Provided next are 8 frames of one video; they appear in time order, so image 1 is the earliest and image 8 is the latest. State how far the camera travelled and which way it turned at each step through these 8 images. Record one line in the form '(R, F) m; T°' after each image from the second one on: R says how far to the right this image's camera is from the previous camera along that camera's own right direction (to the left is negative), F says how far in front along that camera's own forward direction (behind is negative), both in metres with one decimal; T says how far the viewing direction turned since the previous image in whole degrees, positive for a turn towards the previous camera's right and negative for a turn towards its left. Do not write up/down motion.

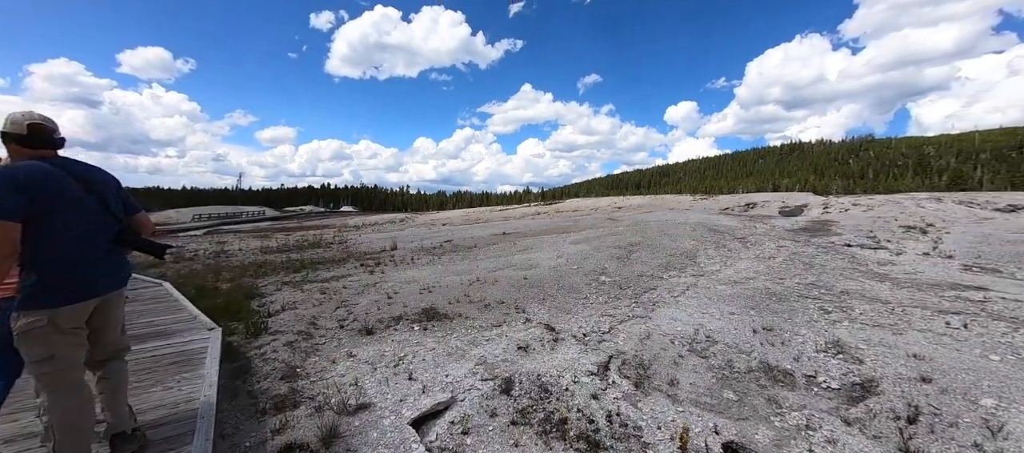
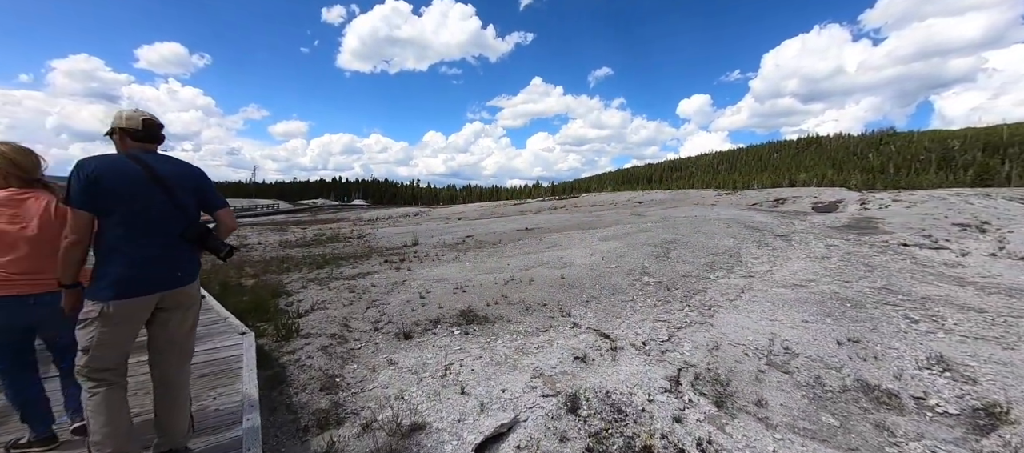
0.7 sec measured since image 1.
(-0.6, +0.5) m; -1°
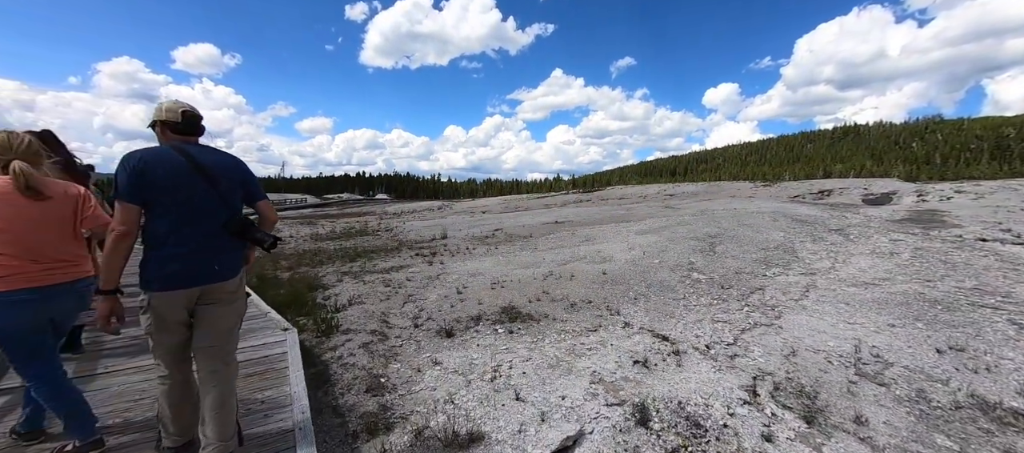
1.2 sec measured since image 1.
(-0.4, +0.4) m; -3°
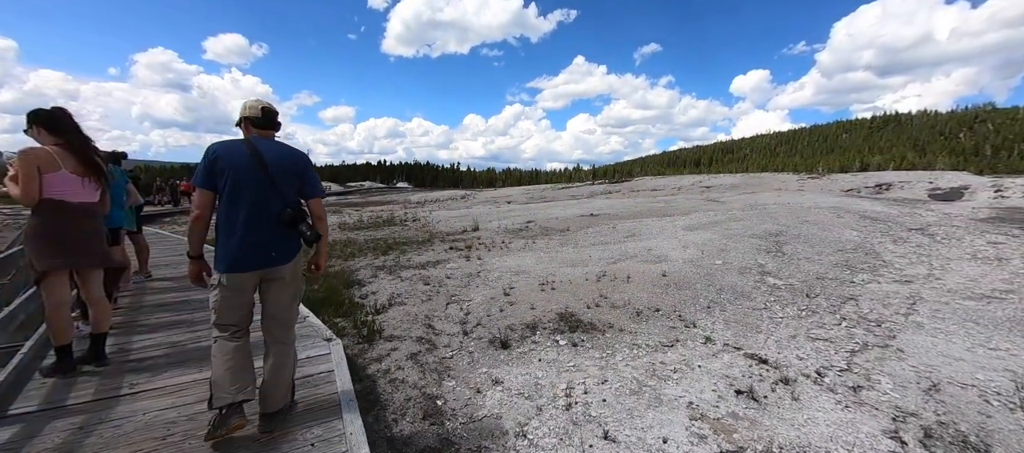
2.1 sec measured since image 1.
(-0.6, +0.7) m; -3°
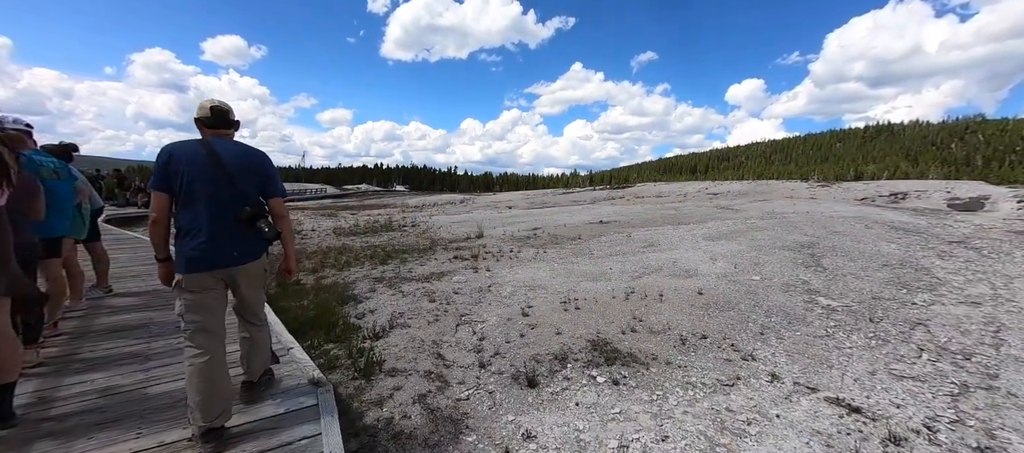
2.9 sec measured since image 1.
(-0.4, +0.9) m; +1°
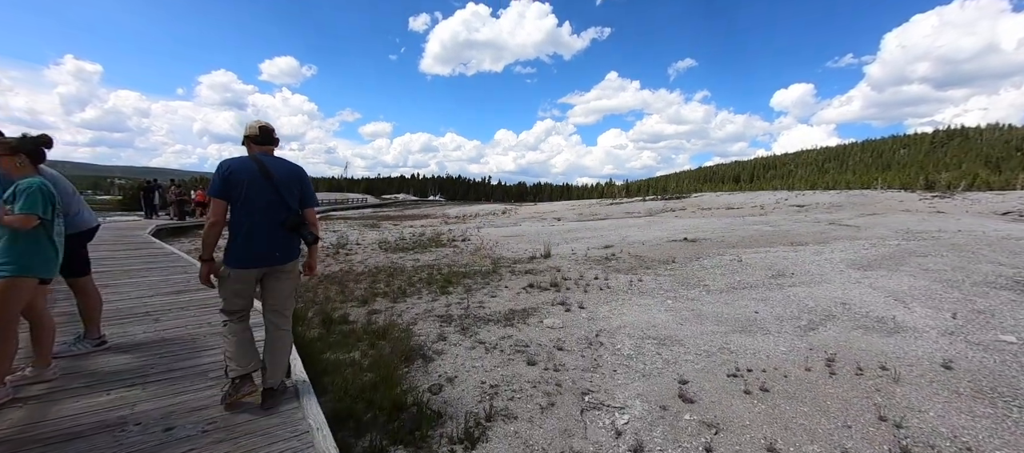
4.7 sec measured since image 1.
(-1.3, +2.0) m; -5°
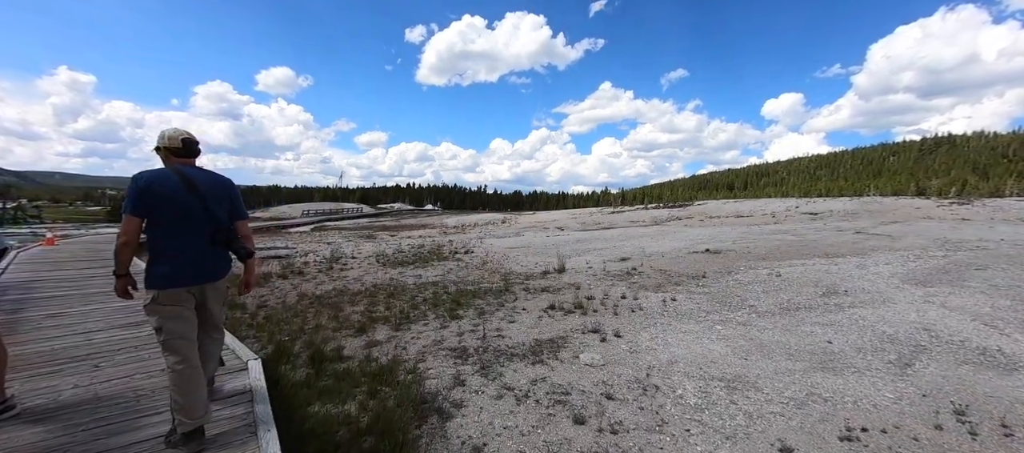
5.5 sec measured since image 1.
(-0.4, +1.0) m; +1°
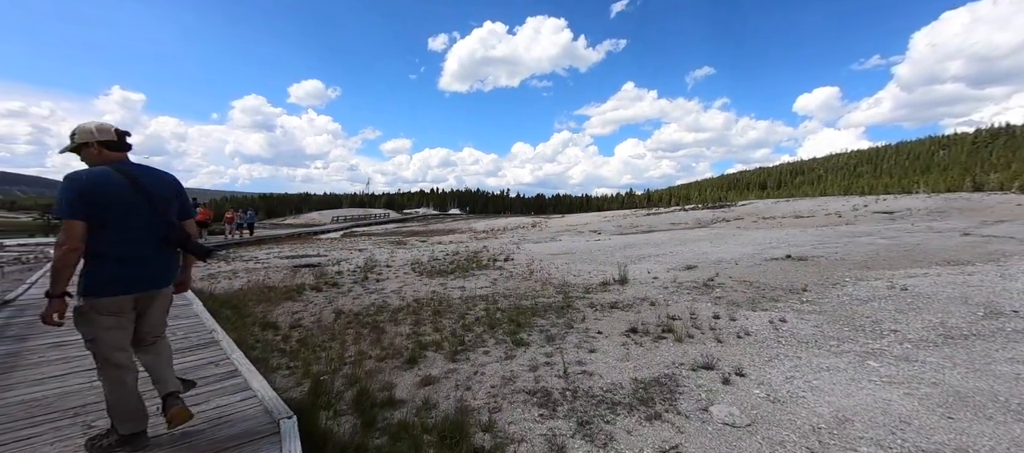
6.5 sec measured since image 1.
(-0.8, +1.2) m; -4°
